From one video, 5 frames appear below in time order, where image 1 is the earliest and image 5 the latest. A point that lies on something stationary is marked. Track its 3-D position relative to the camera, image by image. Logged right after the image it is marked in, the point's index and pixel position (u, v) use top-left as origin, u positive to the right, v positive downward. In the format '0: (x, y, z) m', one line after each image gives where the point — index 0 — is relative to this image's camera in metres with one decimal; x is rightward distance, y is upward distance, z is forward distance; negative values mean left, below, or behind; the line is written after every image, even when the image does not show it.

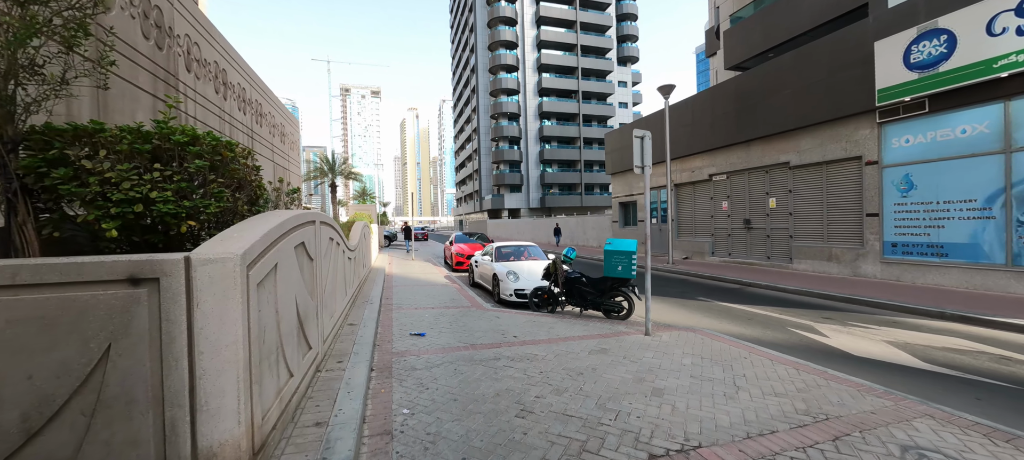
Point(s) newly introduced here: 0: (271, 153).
0: (-7.6, +2.4, +12.5) m
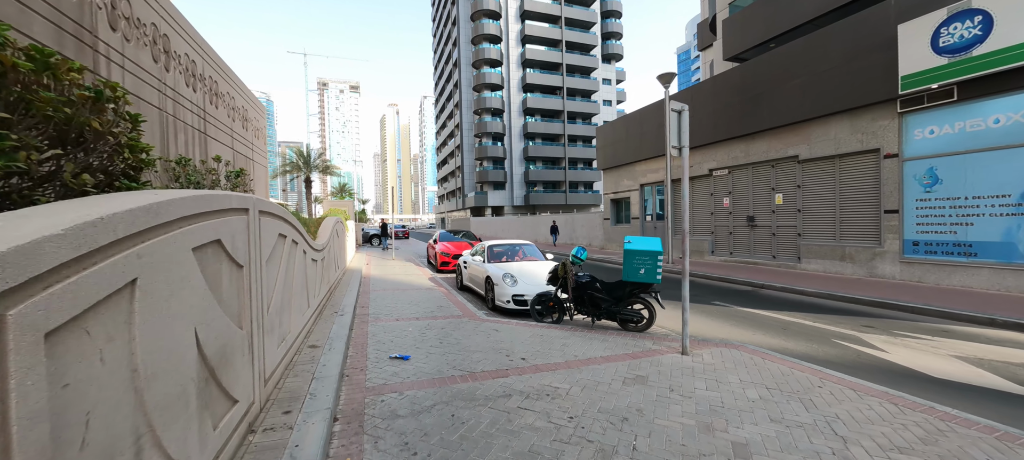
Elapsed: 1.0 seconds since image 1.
0: (-7.8, +2.5, +11.0) m
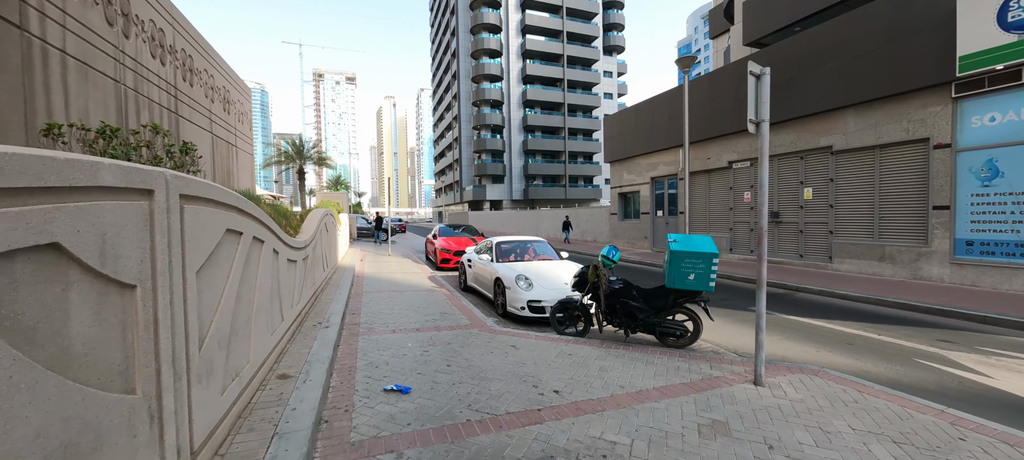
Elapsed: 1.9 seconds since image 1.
0: (-7.5, +2.7, +9.9) m
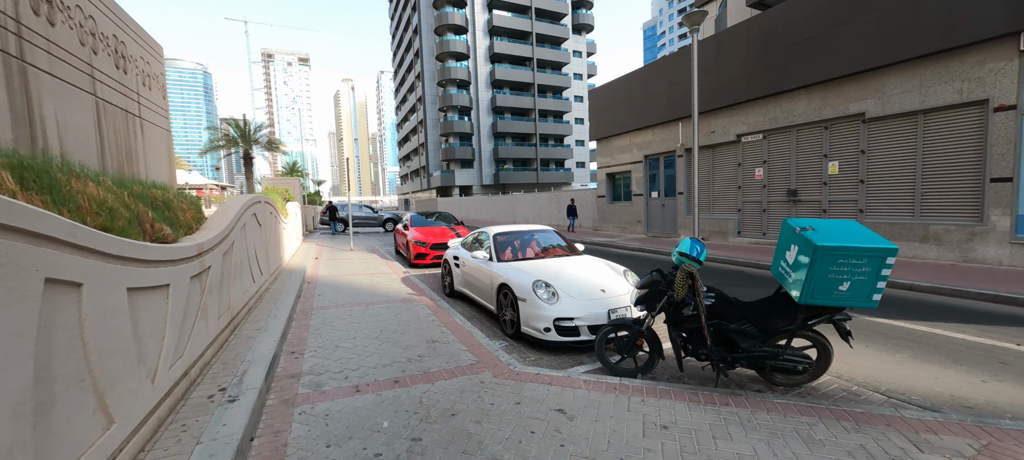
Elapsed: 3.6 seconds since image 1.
0: (-7.7, +2.7, +7.2) m
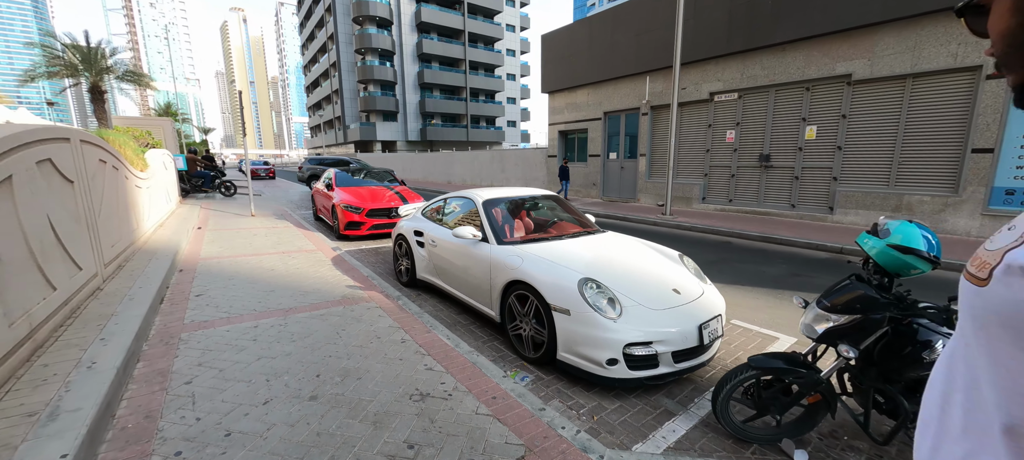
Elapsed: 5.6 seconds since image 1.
0: (-7.8, +3.2, +3.6) m
